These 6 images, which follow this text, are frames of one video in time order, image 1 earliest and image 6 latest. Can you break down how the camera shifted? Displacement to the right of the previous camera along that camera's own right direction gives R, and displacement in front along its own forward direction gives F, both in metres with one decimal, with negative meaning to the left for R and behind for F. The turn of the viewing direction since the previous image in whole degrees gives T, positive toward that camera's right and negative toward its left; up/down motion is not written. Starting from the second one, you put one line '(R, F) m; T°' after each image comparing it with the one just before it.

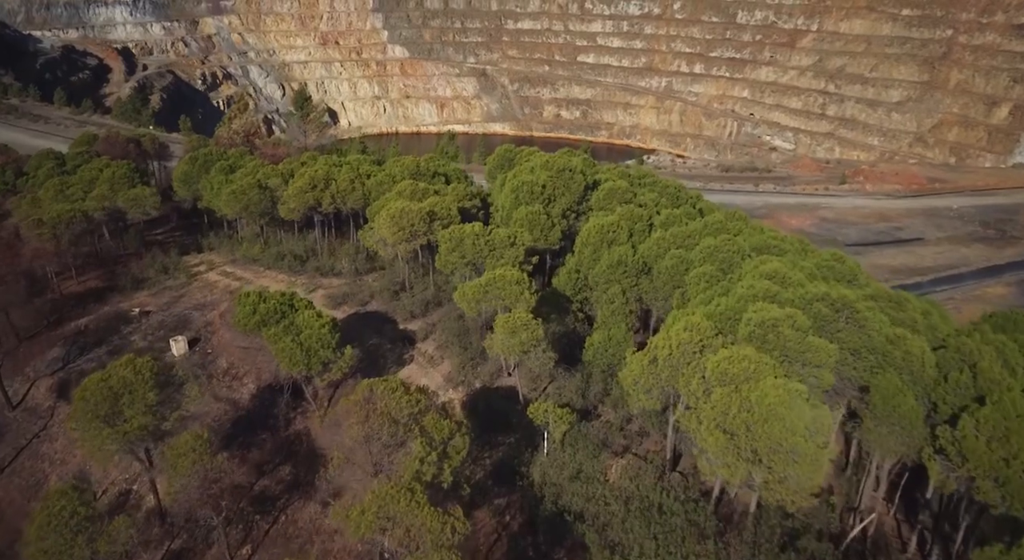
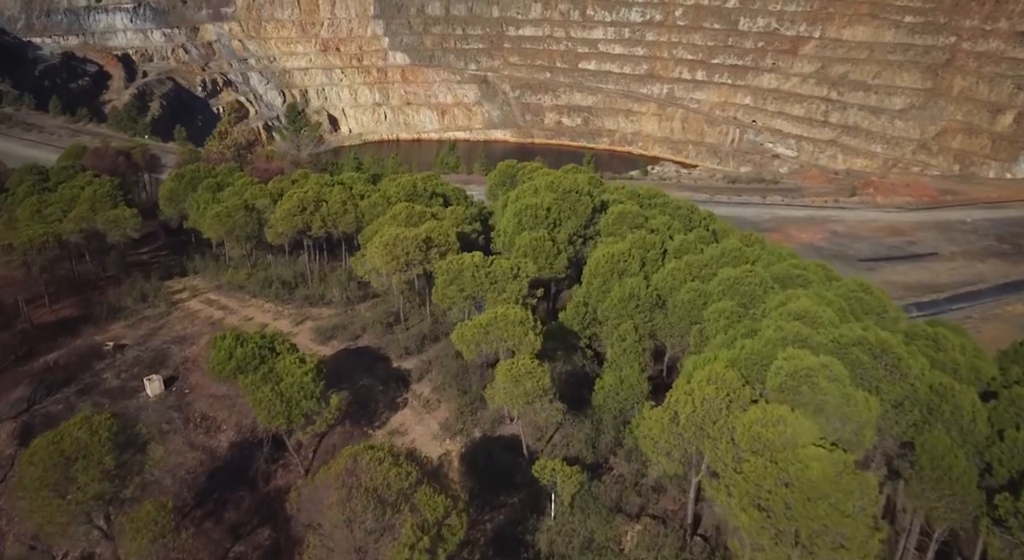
(0.0, +1.2) m; 0°
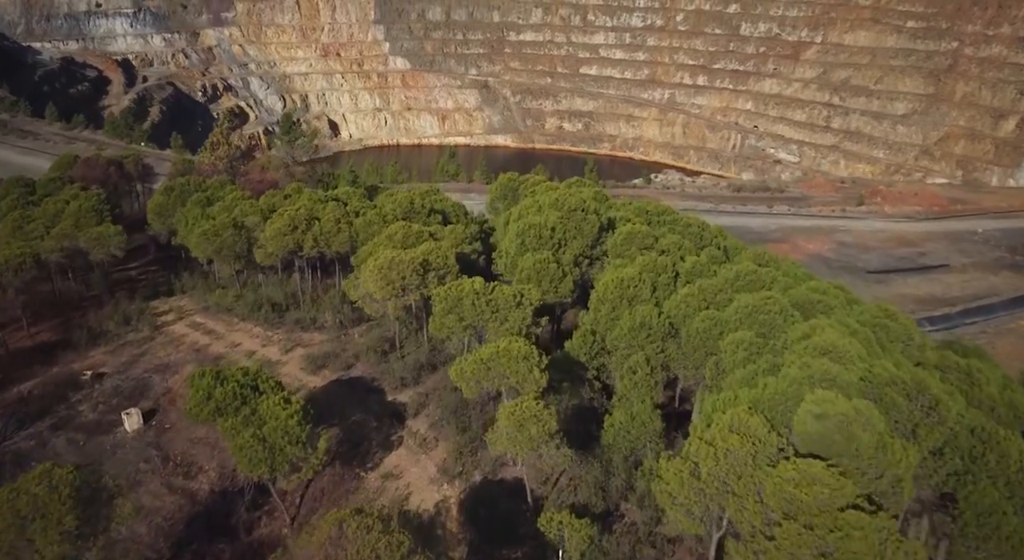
(0.0, +0.9) m; 0°
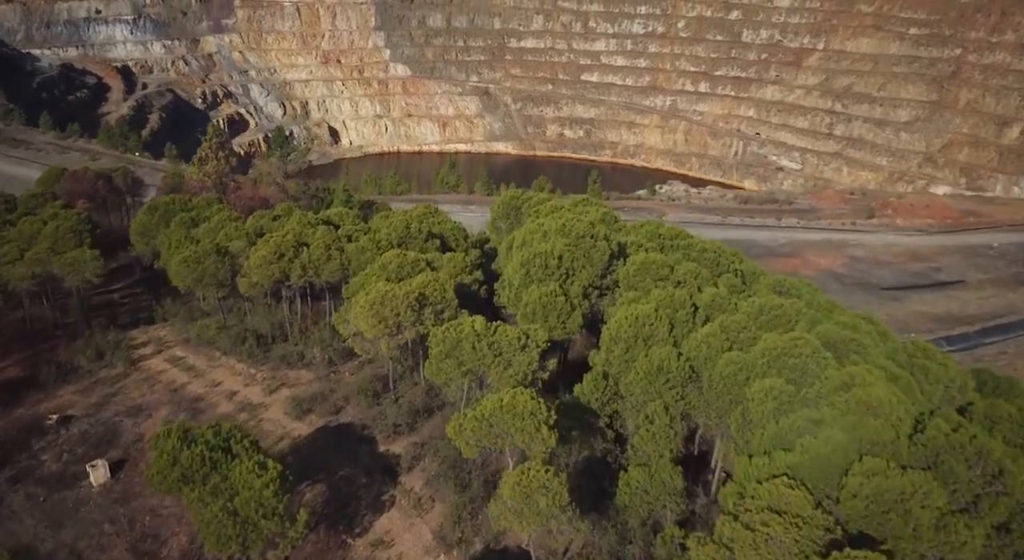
(-0.1, +1.3) m; 0°
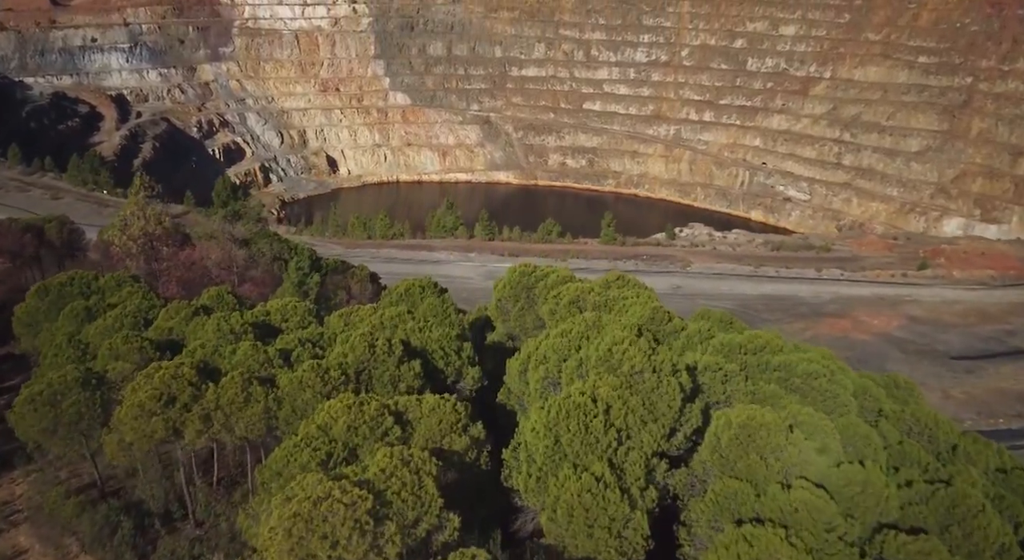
(-0.2, +5.7) m; 0°
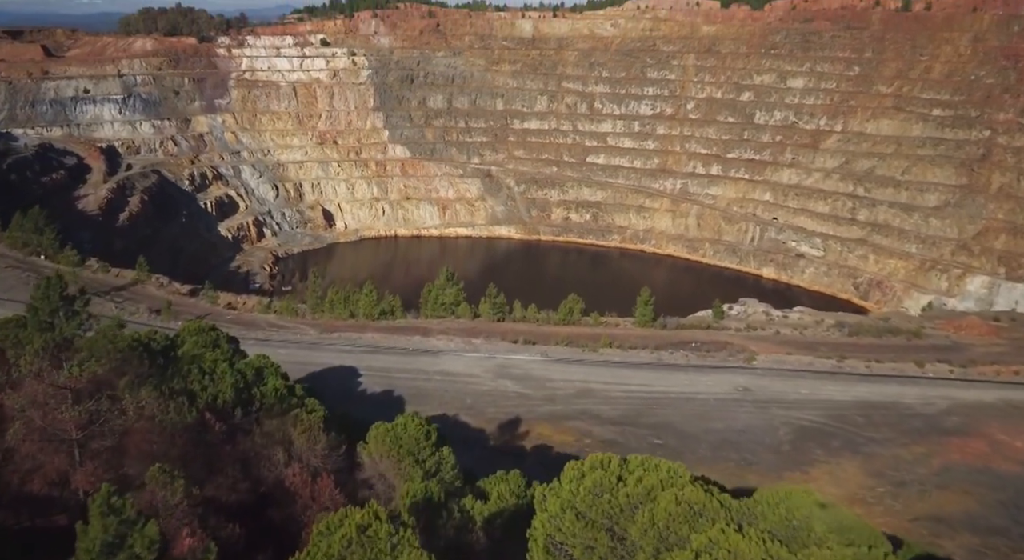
(-0.8, +8.9) m; 0°
